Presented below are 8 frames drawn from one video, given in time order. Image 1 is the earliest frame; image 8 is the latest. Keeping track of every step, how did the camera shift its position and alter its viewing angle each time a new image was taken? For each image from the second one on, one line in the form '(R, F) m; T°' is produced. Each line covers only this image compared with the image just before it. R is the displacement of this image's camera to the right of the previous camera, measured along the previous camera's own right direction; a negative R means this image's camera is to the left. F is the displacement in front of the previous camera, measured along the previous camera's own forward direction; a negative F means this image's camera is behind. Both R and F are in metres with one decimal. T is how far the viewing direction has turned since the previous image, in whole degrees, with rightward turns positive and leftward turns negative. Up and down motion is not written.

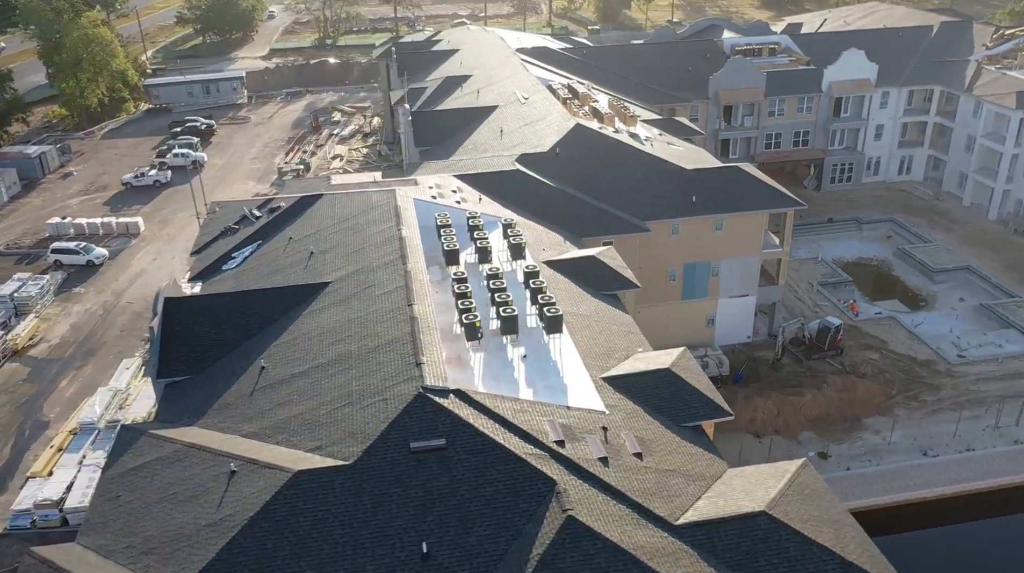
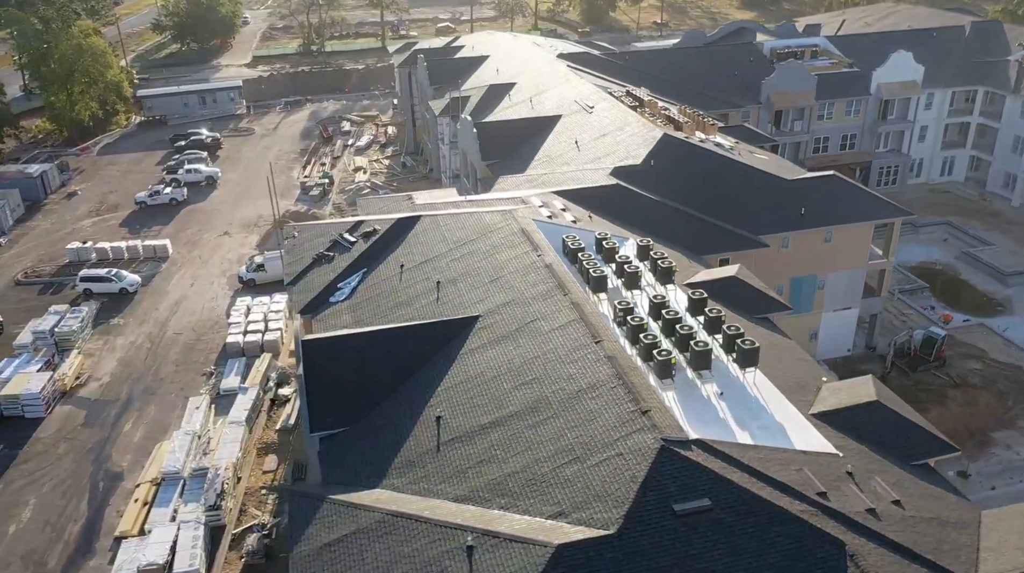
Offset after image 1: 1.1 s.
(-7.9, +2.7) m; +4°
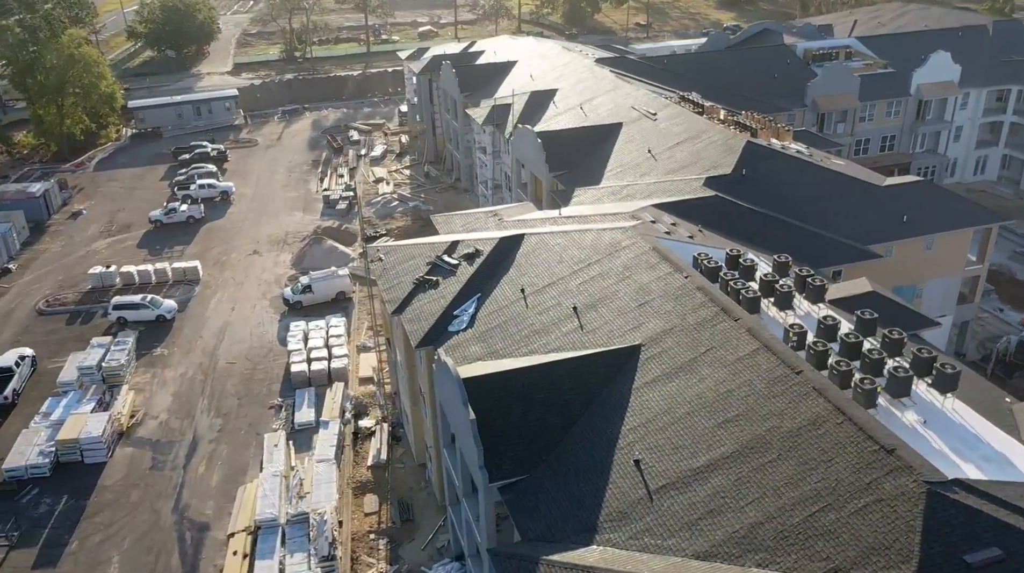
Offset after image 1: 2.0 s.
(-7.2, +2.4) m; +4°
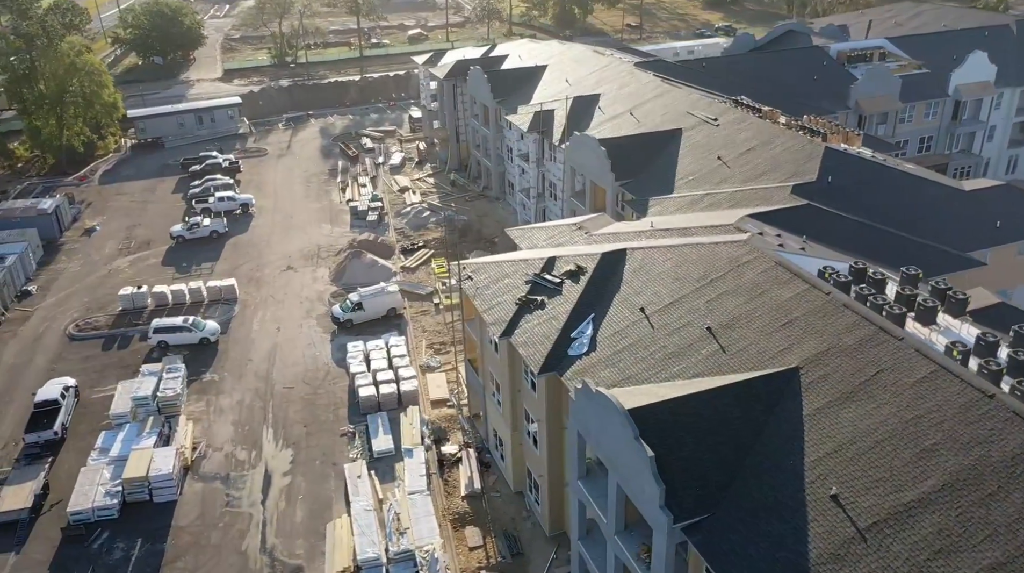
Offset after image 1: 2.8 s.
(-6.0, +1.9) m; +3°
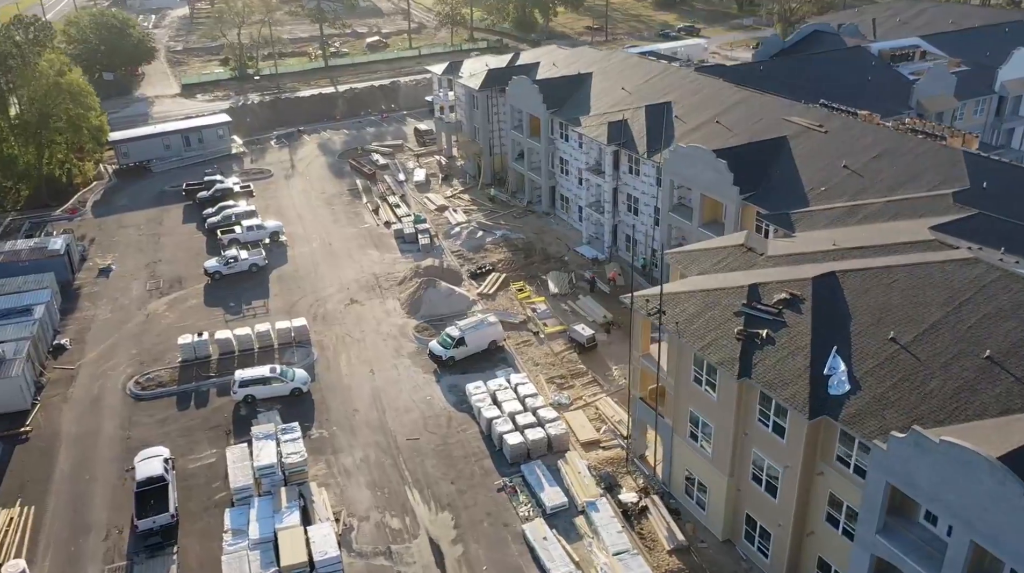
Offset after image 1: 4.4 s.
(-11.7, +4.2) m; +7°
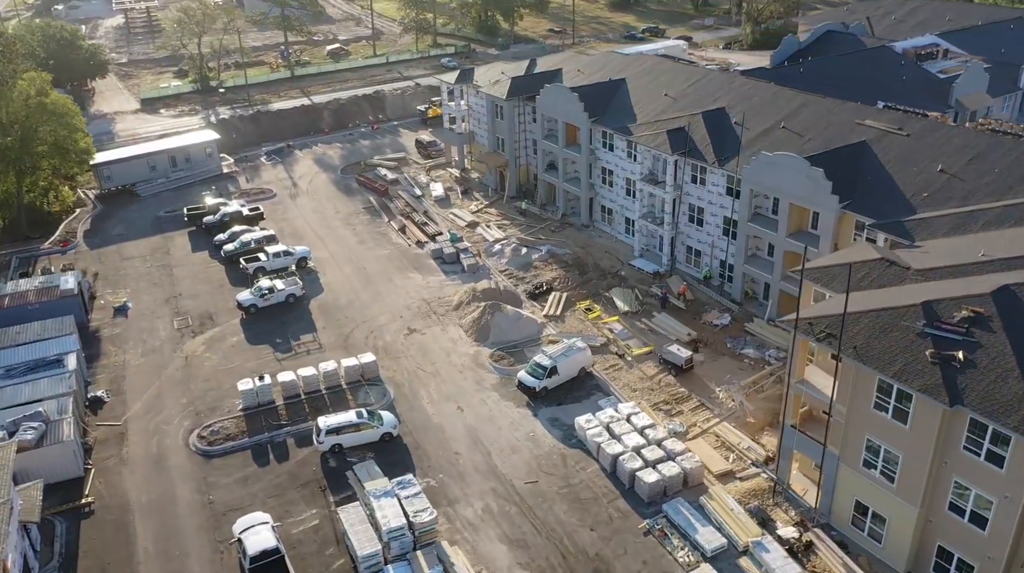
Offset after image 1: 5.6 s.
(-9.0, +3.5) m; +6°
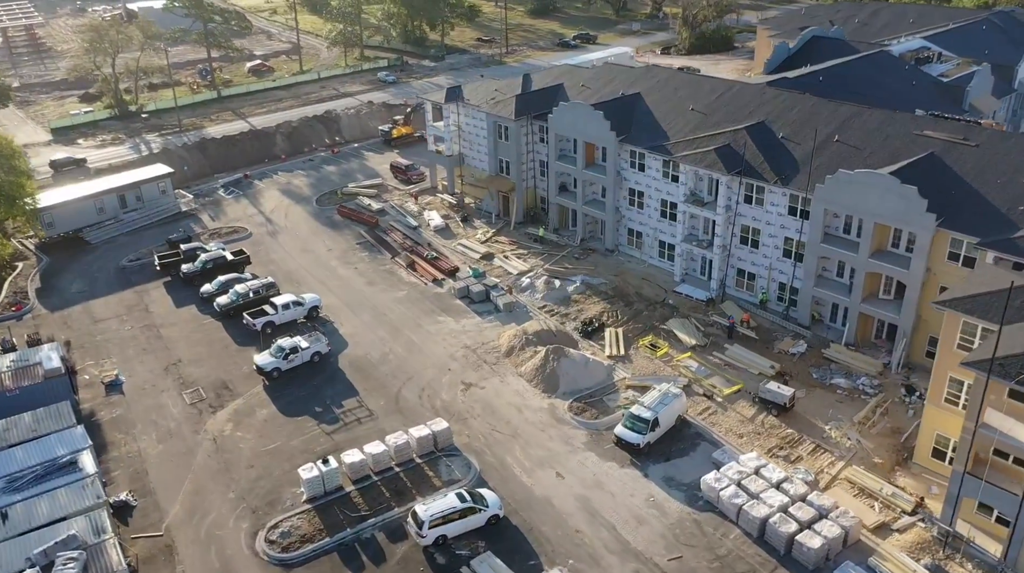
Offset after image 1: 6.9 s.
(-9.5, +5.5) m; +8°
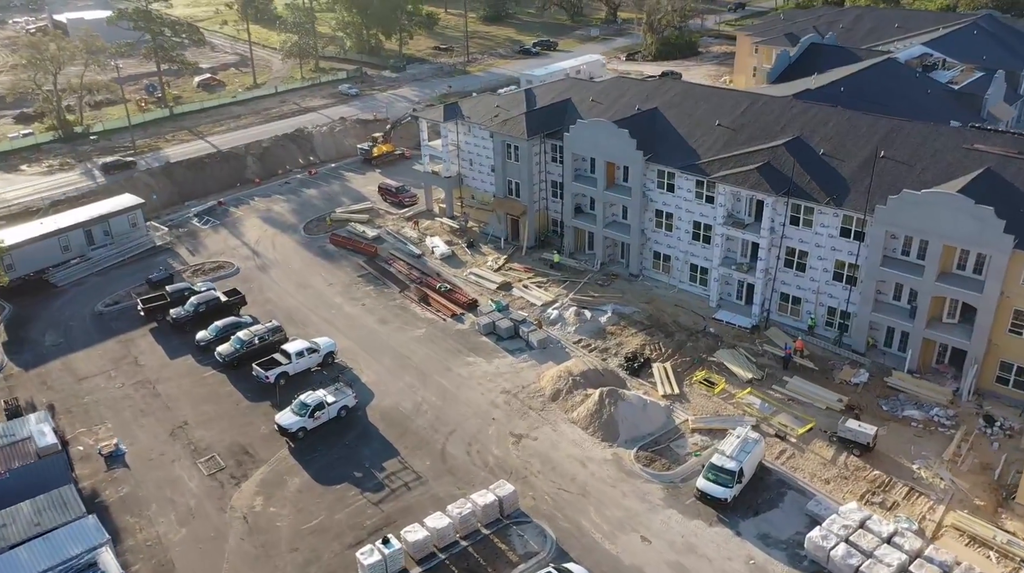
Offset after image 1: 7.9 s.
(-5.8, +4.2) m; +5°
